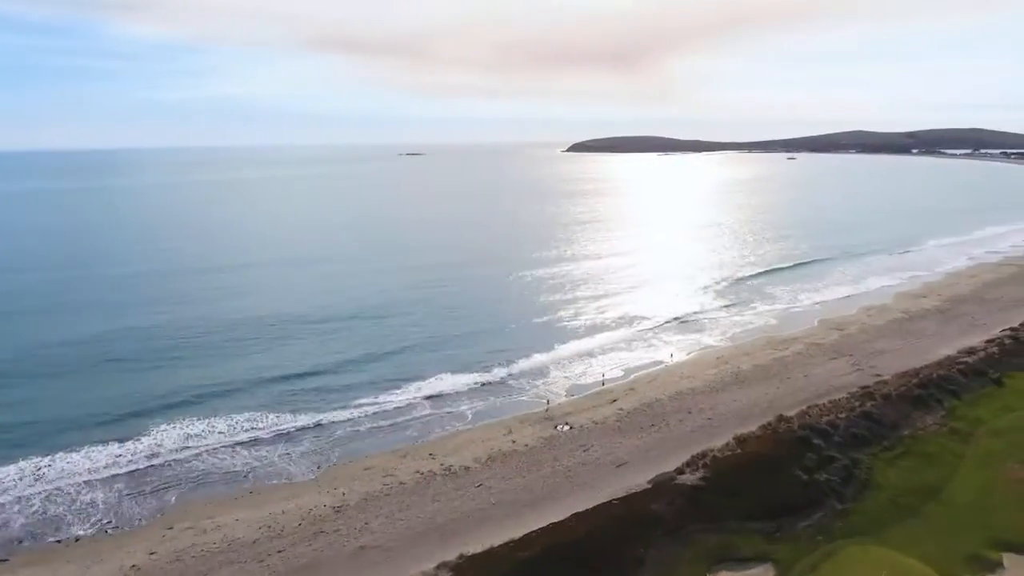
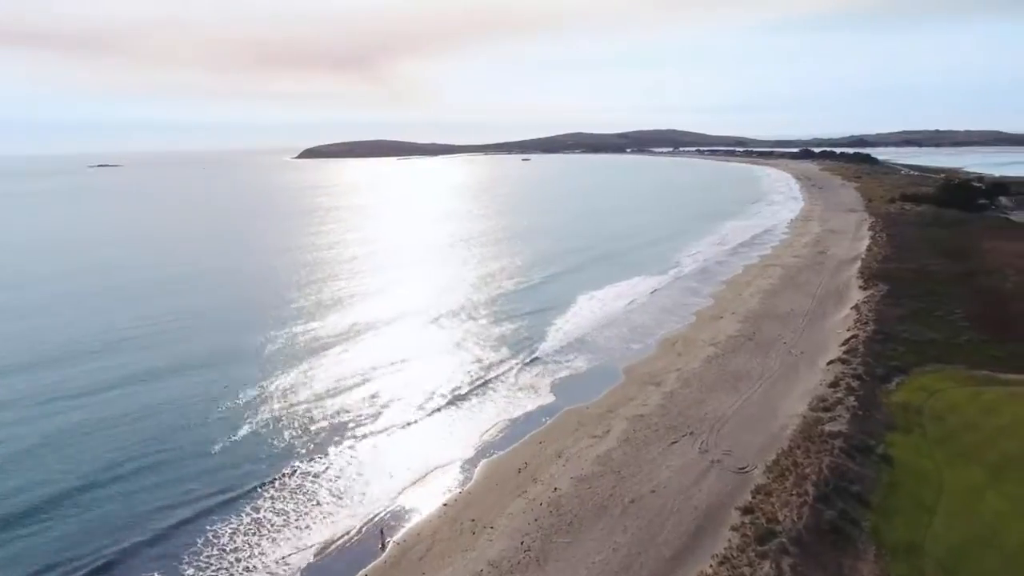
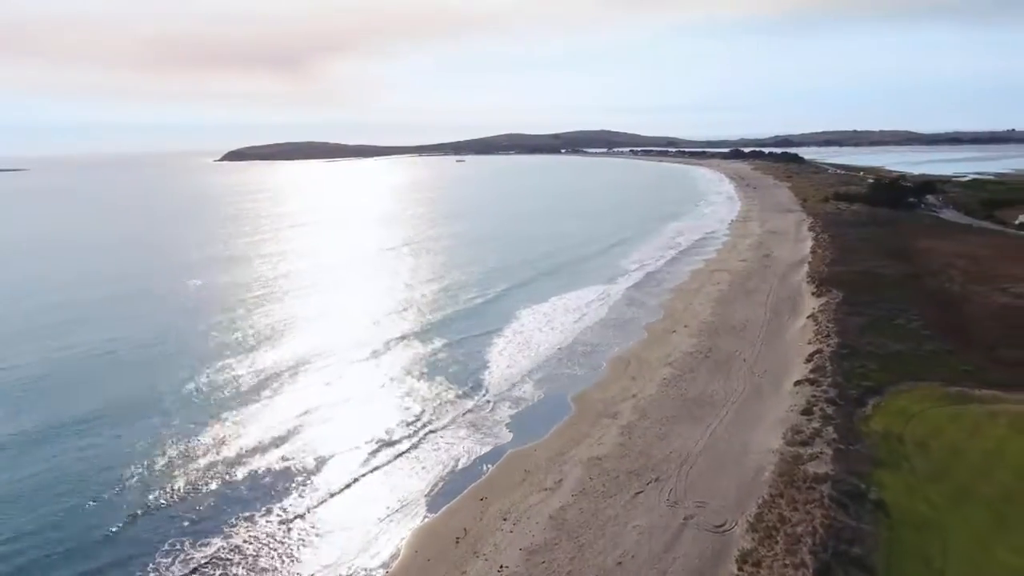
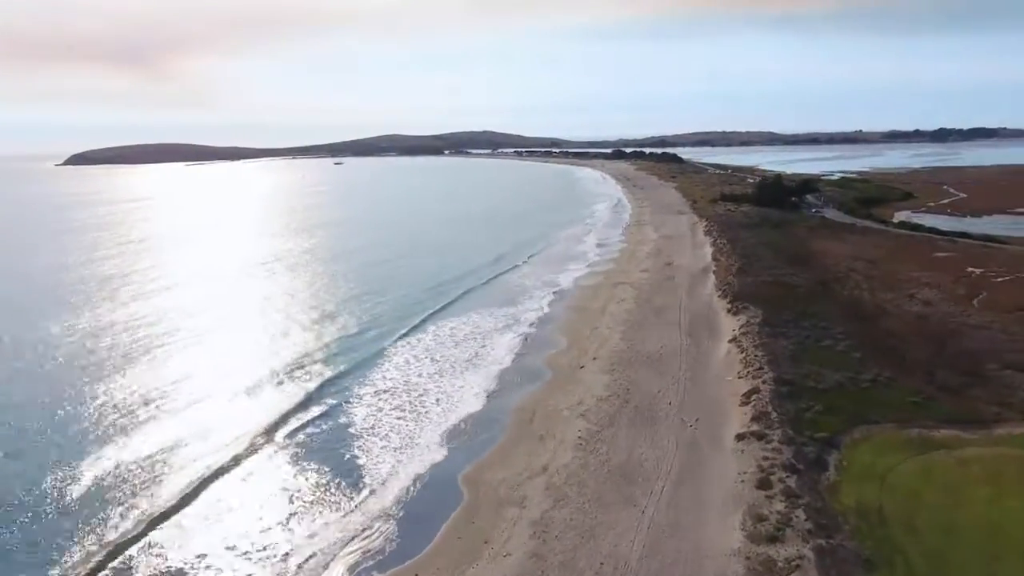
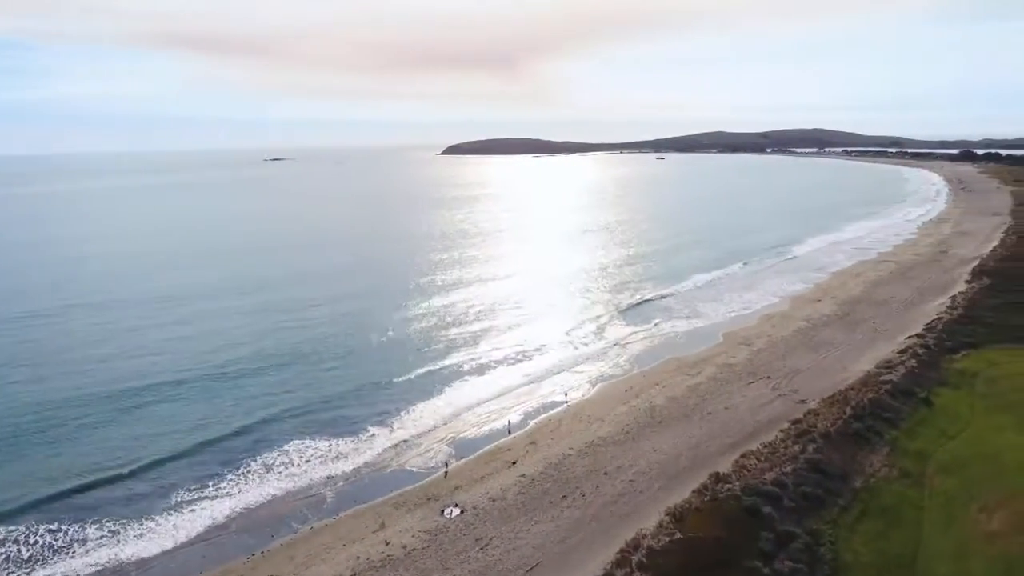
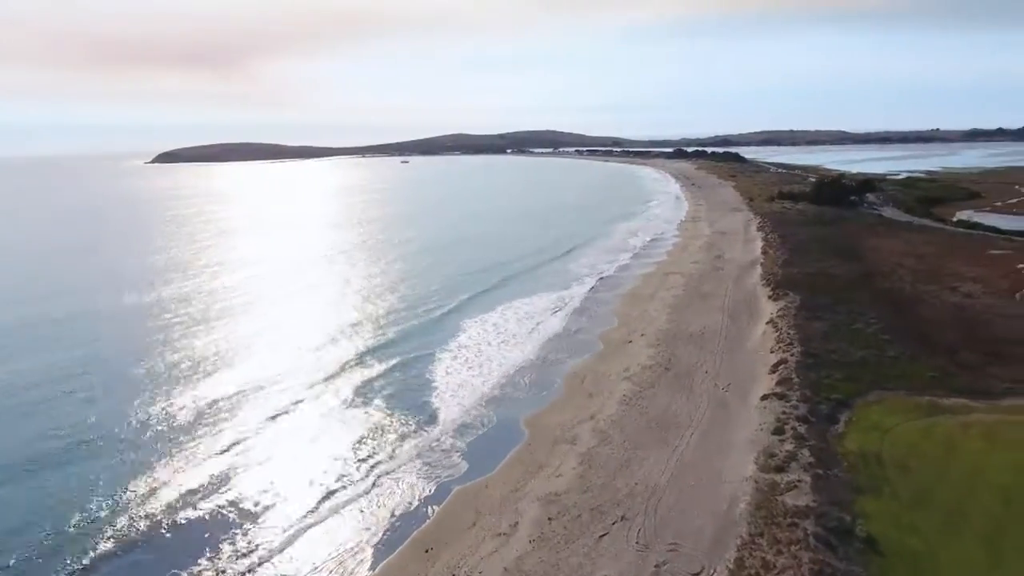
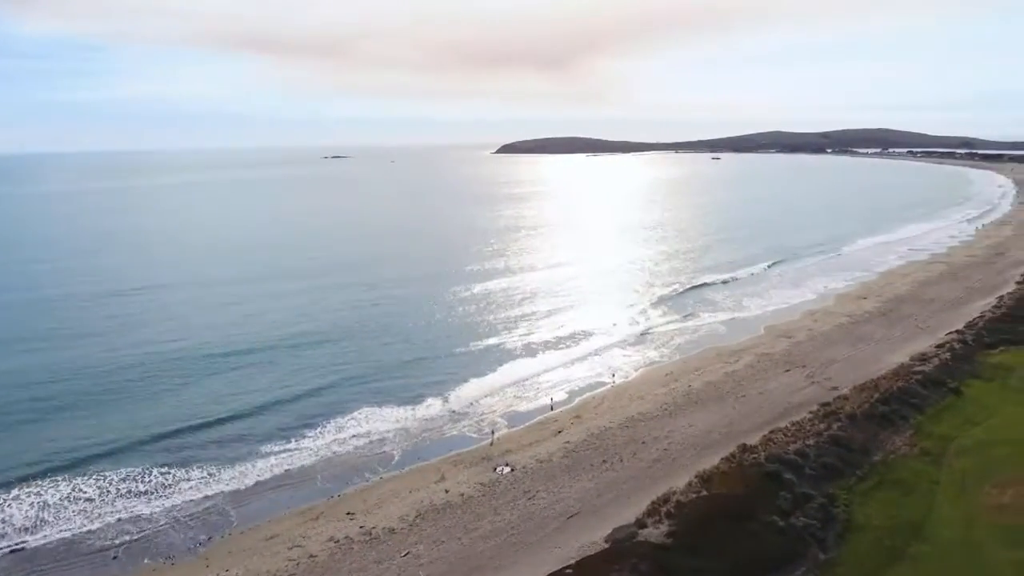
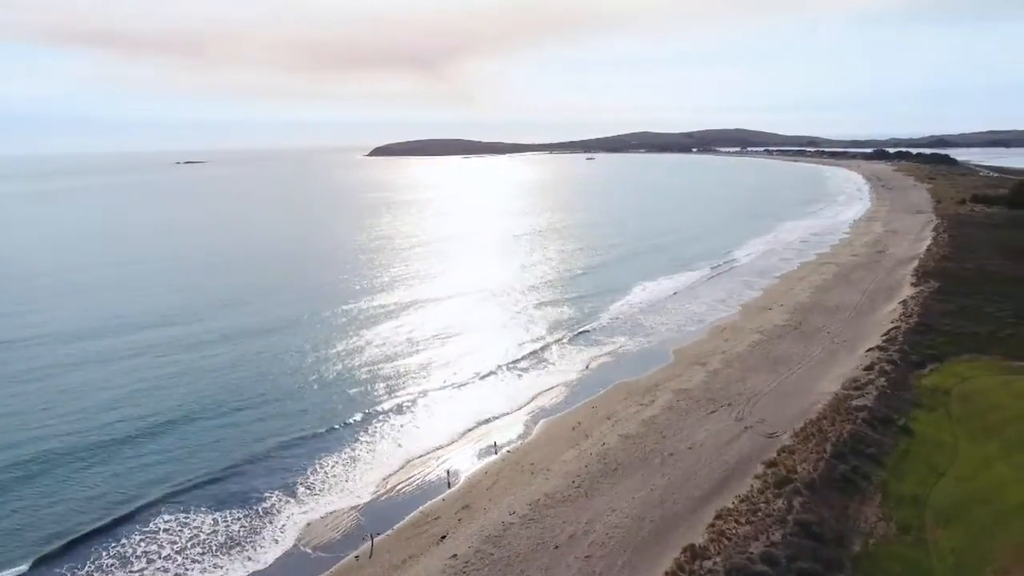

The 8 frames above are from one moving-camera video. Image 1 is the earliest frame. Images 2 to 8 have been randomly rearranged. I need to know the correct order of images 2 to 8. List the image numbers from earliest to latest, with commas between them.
7, 5, 8, 2, 3, 6, 4
